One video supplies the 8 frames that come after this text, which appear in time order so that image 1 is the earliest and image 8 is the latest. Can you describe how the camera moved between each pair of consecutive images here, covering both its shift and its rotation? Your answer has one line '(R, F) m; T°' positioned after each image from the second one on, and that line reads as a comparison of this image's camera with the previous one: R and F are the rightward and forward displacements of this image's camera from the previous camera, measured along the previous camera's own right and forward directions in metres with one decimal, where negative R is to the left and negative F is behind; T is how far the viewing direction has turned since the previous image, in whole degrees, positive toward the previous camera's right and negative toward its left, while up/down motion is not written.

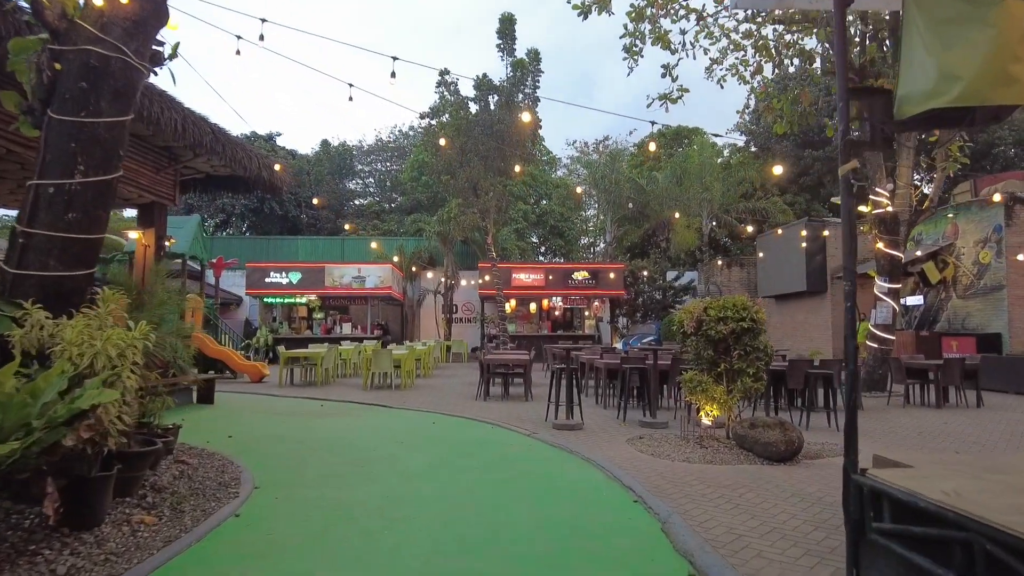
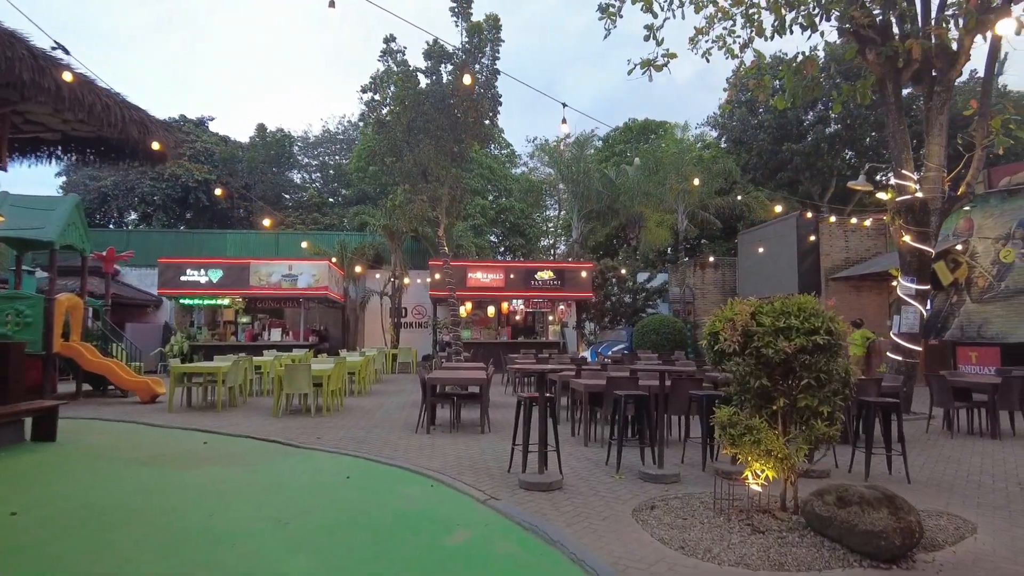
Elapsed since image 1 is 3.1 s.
(+0.1, +2.4) m; +4°
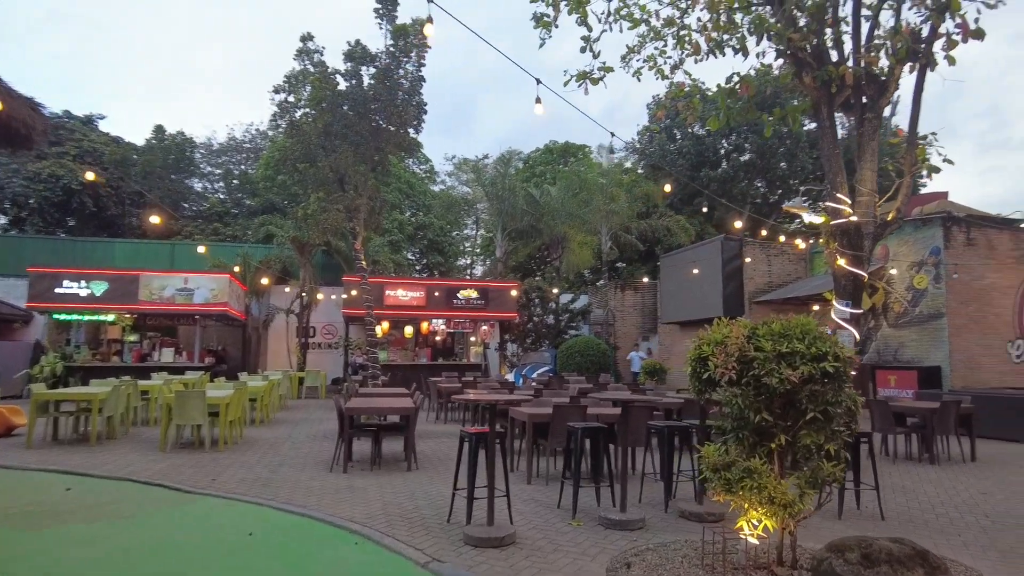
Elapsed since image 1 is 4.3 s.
(-0.2, +0.8) m; +8°
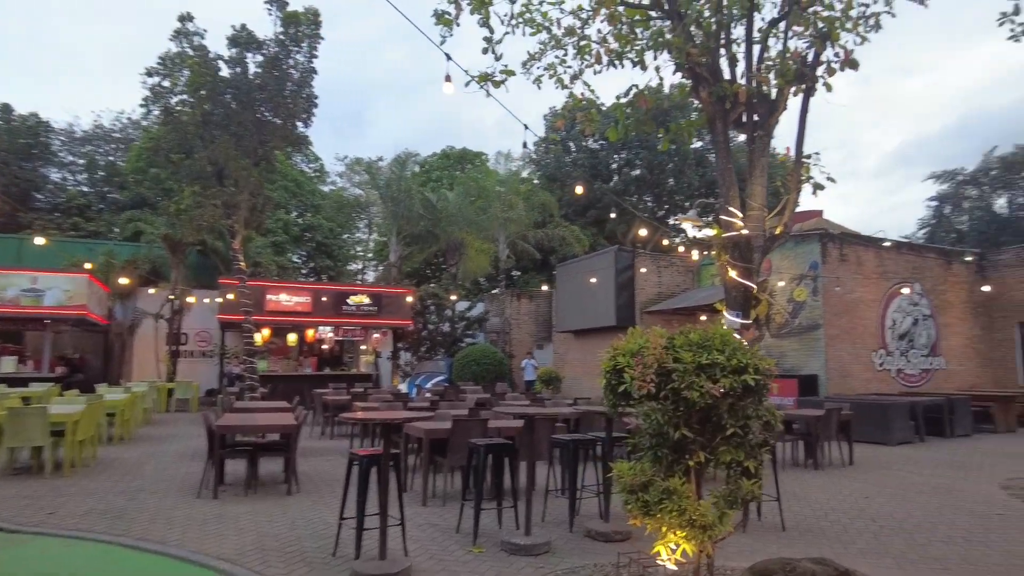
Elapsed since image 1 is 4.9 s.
(0.0, +0.4) m; +9°
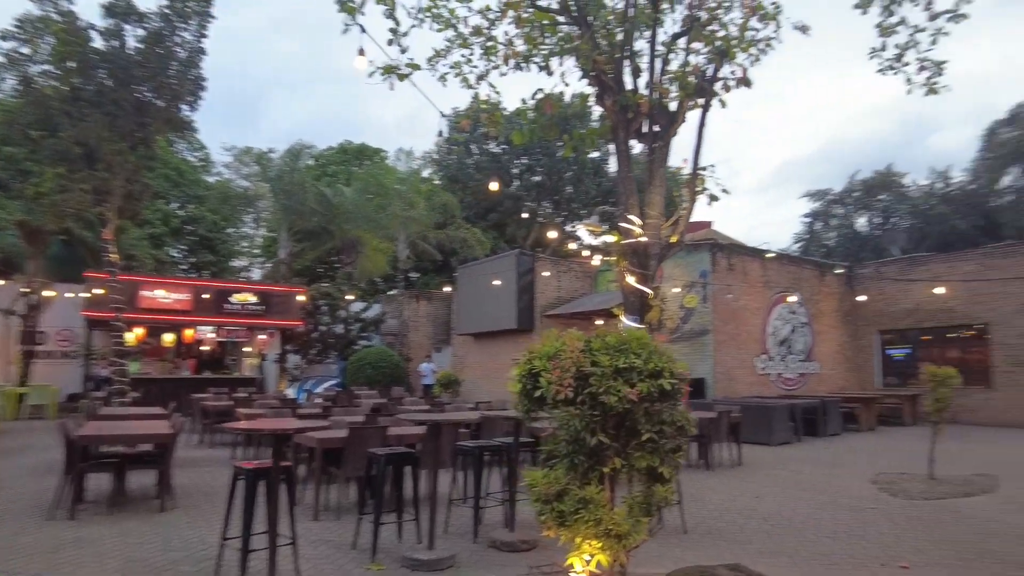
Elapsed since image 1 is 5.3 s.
(-0.1, +0.2) m; +9°
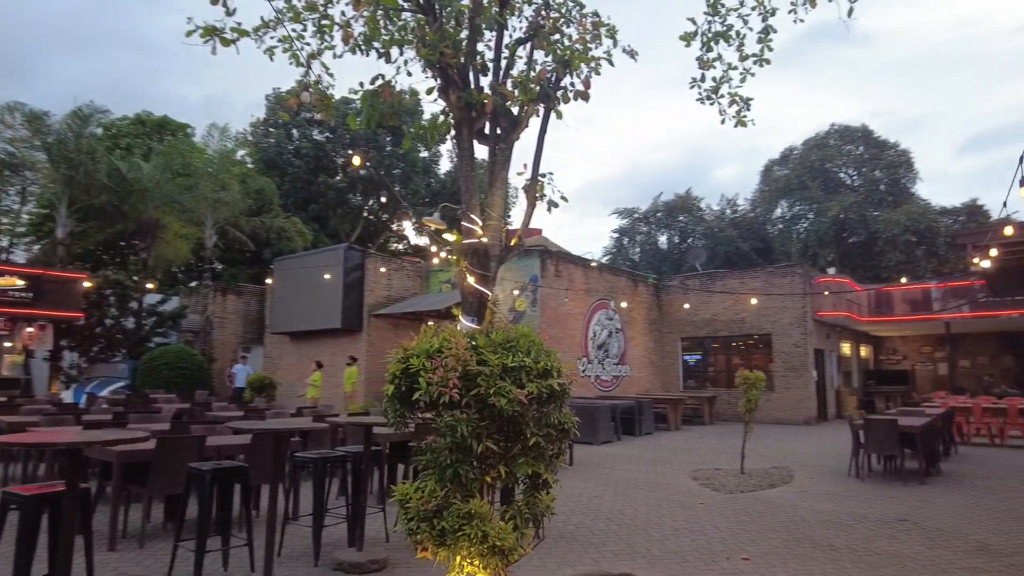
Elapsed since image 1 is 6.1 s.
(-0.3, +0.4) m; +16°
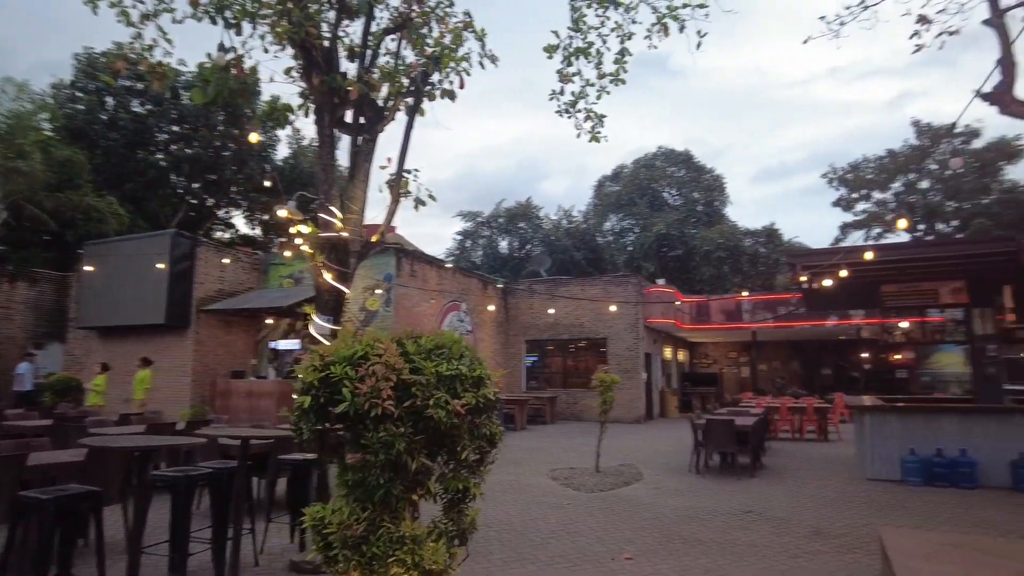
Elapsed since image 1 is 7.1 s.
(-0.5, +0.2) m; +15°
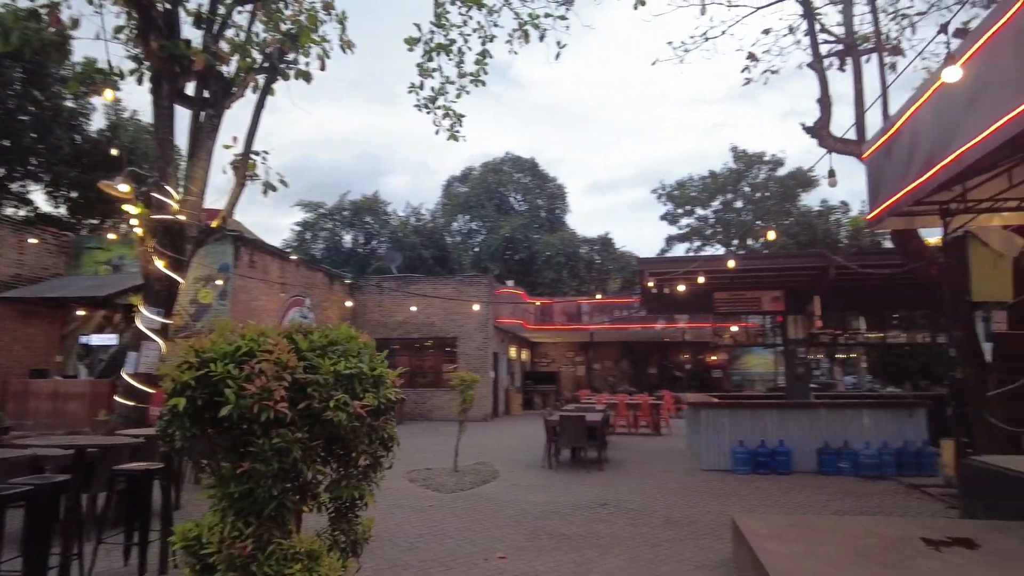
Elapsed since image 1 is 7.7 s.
(-0.3, +0.1) m; +14°
